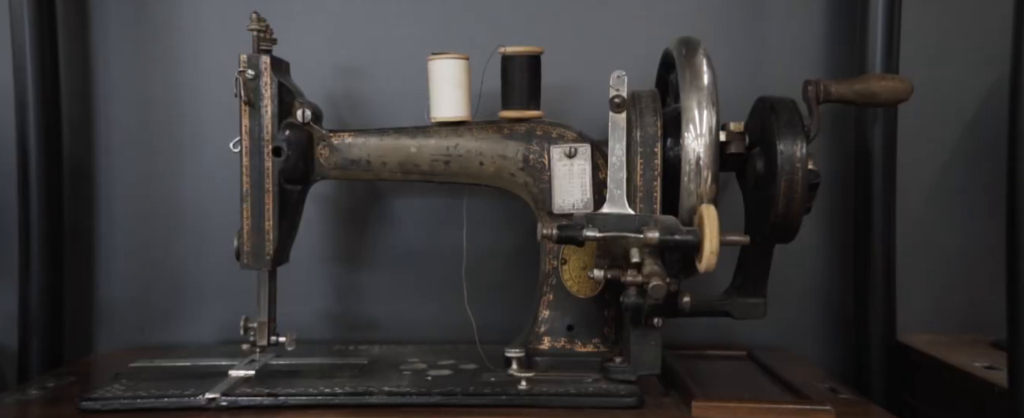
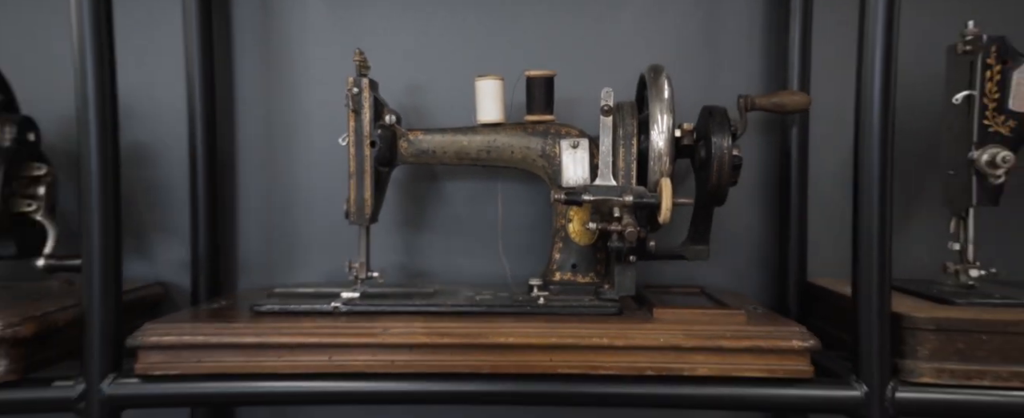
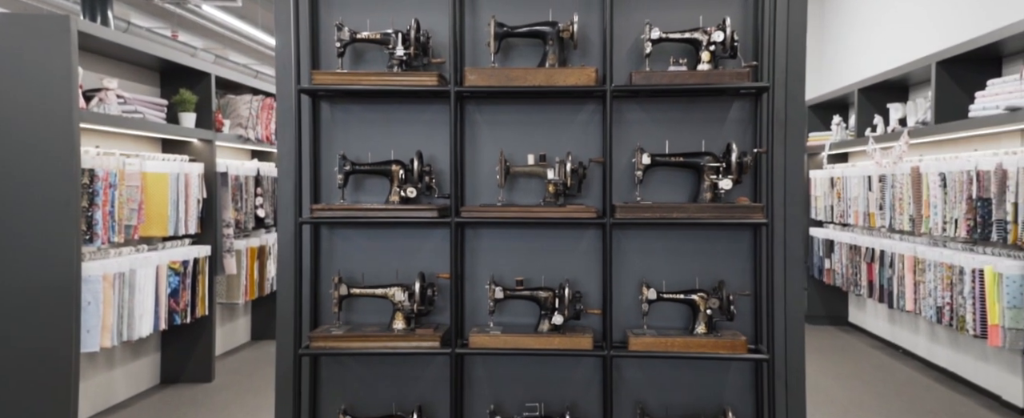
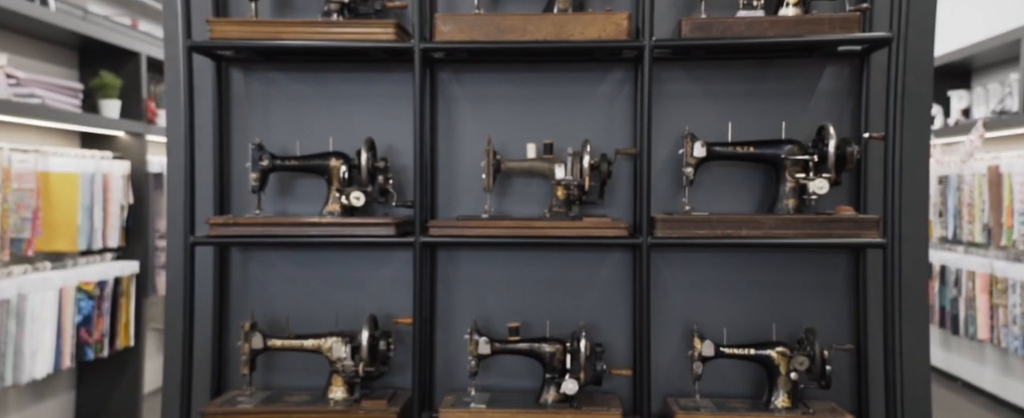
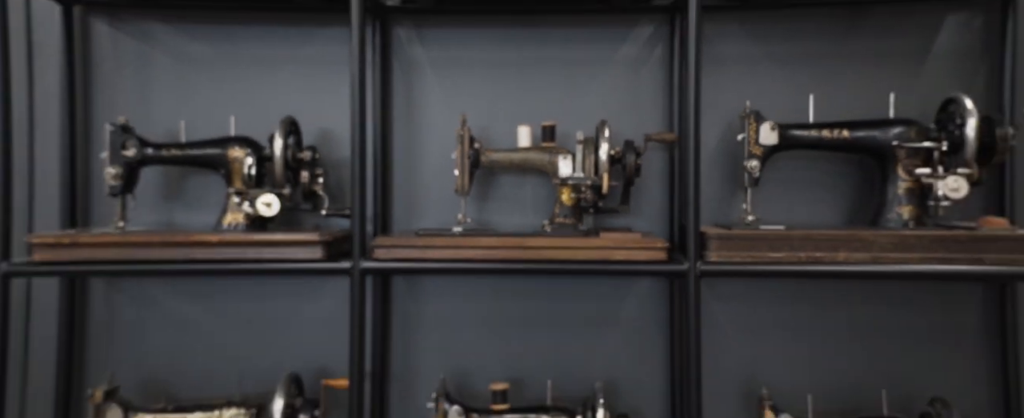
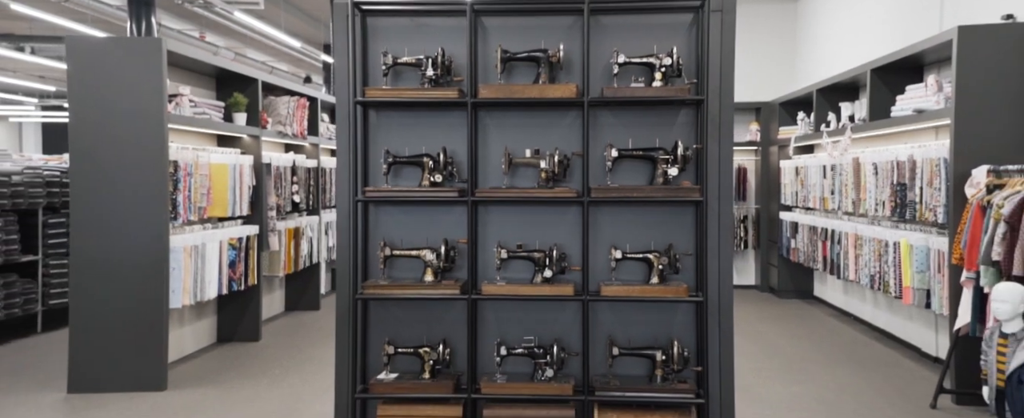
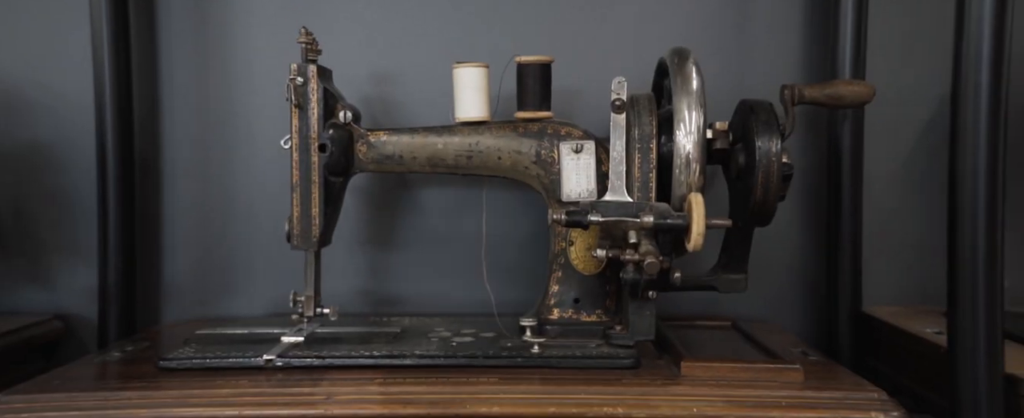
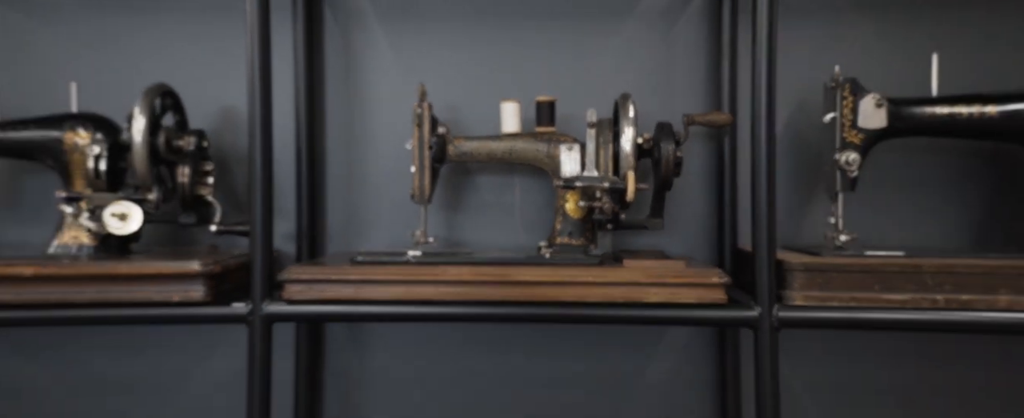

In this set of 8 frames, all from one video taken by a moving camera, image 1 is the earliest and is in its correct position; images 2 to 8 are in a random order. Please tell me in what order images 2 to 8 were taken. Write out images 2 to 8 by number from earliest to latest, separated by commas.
7, 2, 8, 5, 4, 3, 6
